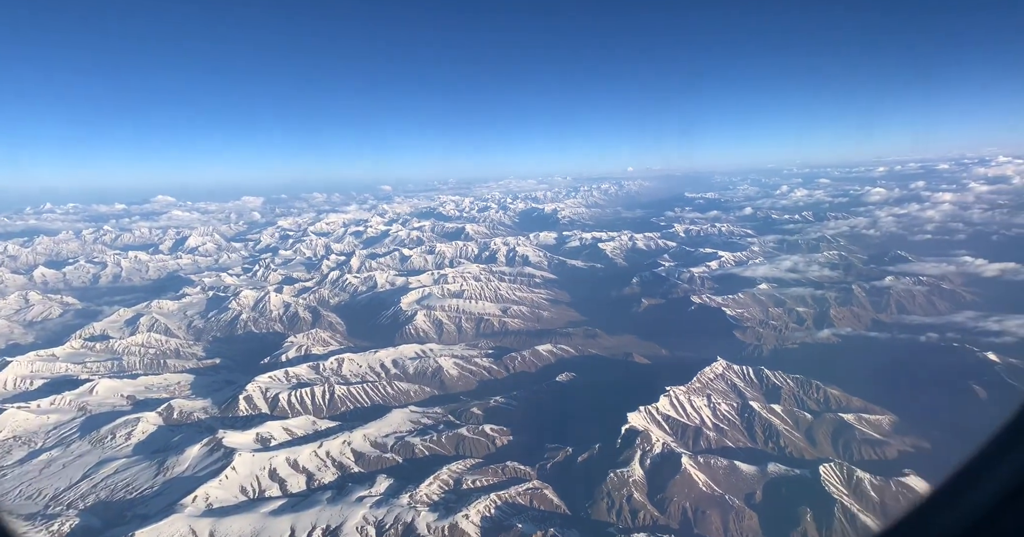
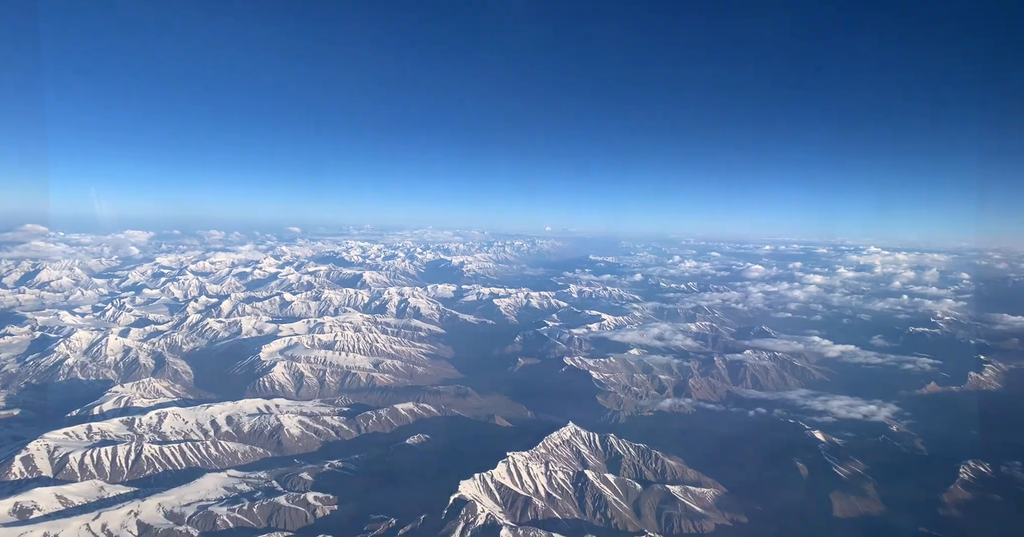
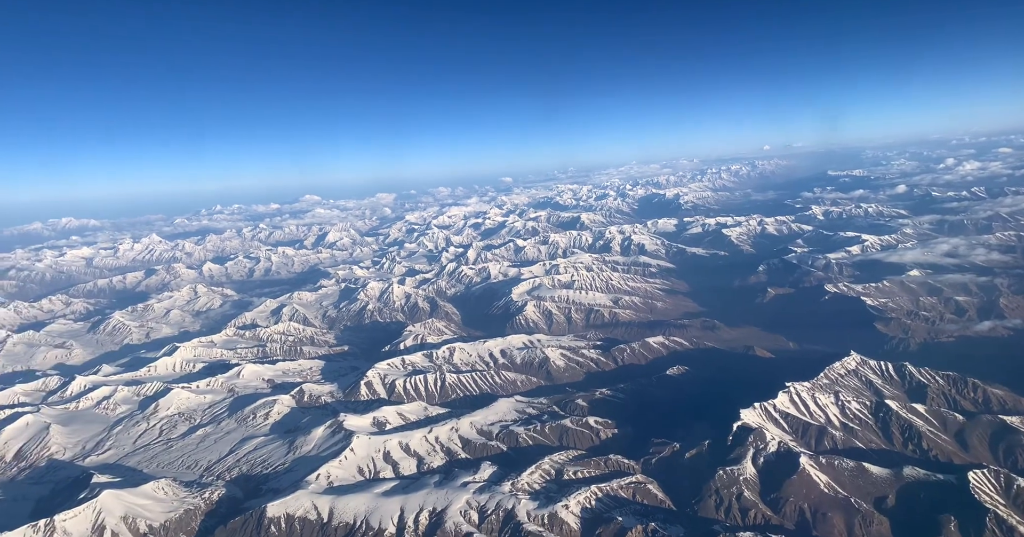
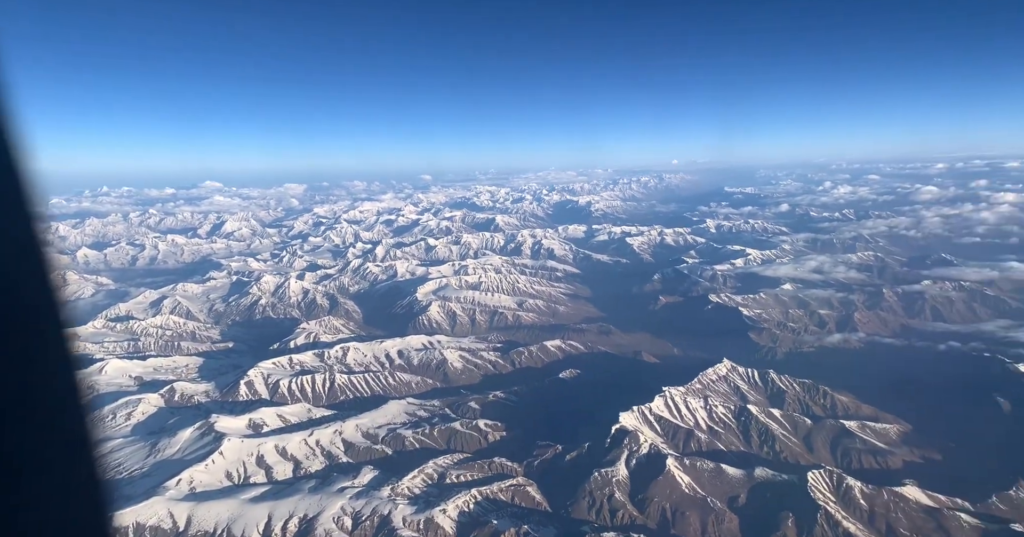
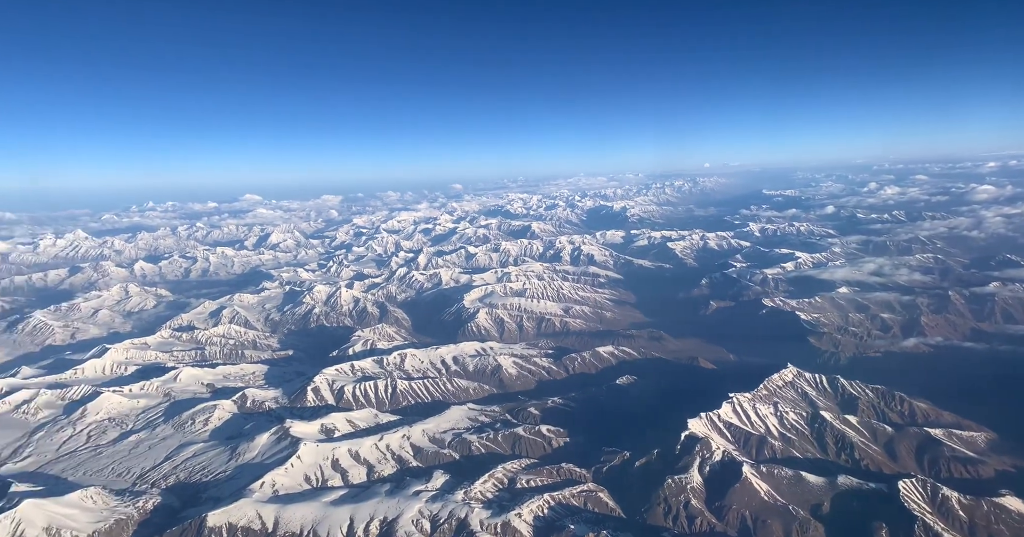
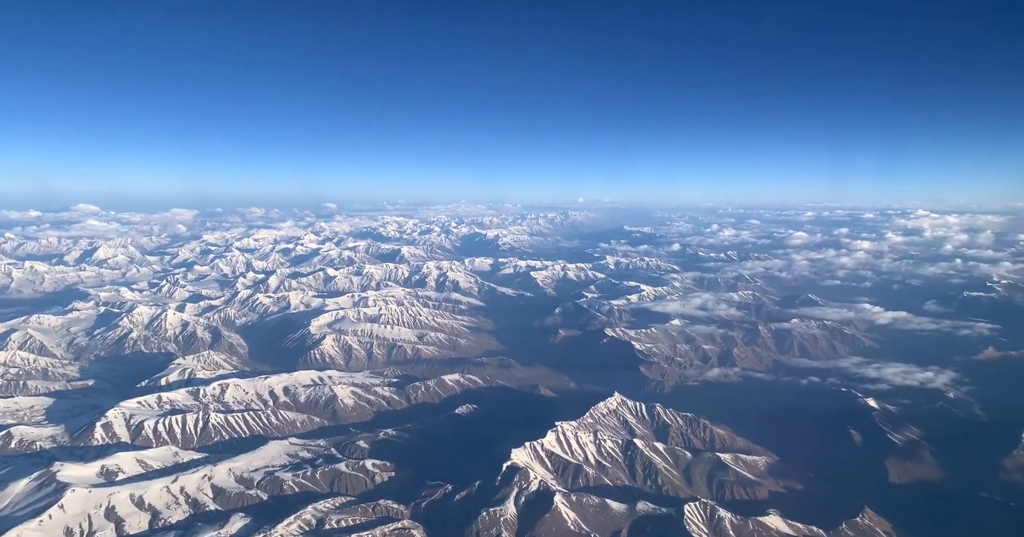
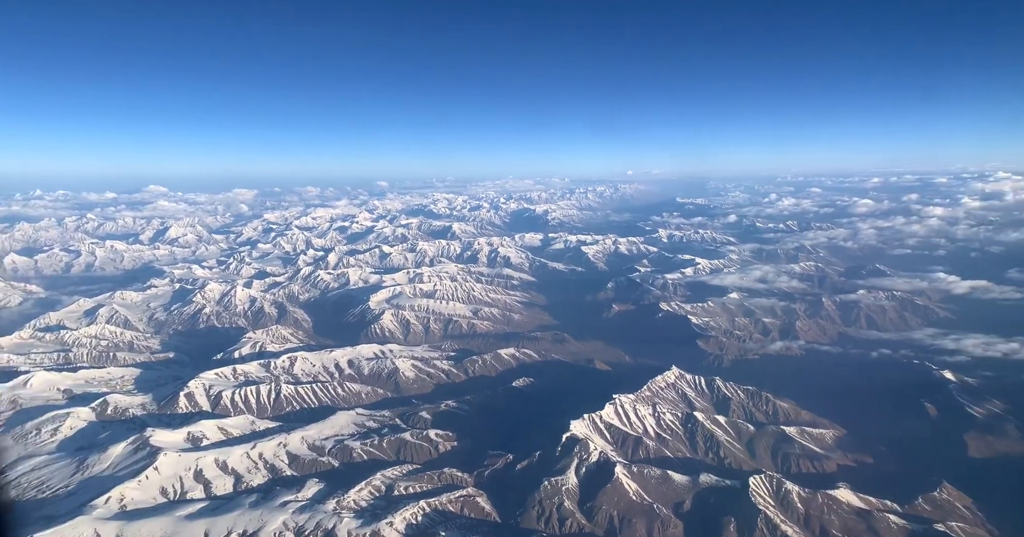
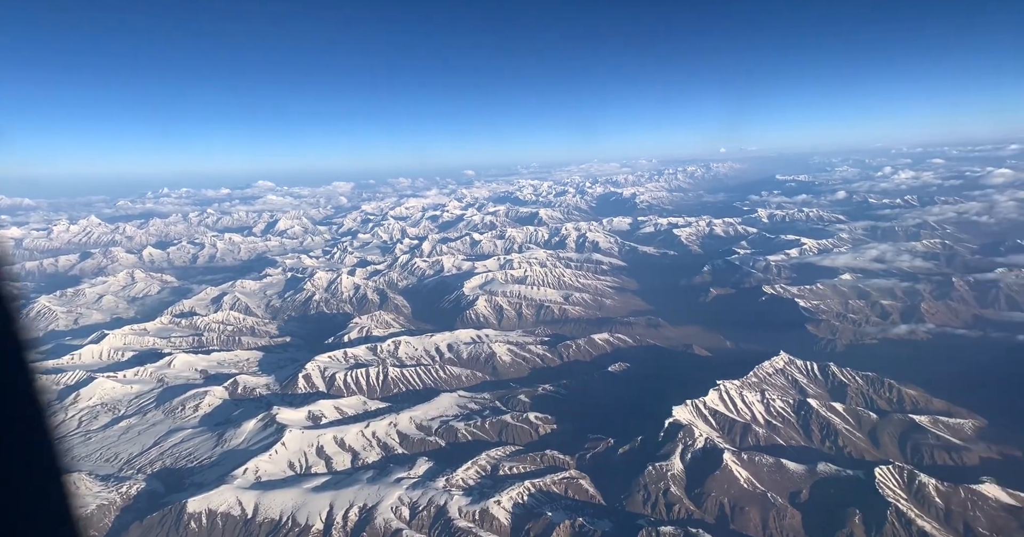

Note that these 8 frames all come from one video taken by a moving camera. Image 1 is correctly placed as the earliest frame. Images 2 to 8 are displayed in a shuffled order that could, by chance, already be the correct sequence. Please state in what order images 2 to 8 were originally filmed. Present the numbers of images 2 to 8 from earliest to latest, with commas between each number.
5, 3, 8, 4, 7, 6, 2
